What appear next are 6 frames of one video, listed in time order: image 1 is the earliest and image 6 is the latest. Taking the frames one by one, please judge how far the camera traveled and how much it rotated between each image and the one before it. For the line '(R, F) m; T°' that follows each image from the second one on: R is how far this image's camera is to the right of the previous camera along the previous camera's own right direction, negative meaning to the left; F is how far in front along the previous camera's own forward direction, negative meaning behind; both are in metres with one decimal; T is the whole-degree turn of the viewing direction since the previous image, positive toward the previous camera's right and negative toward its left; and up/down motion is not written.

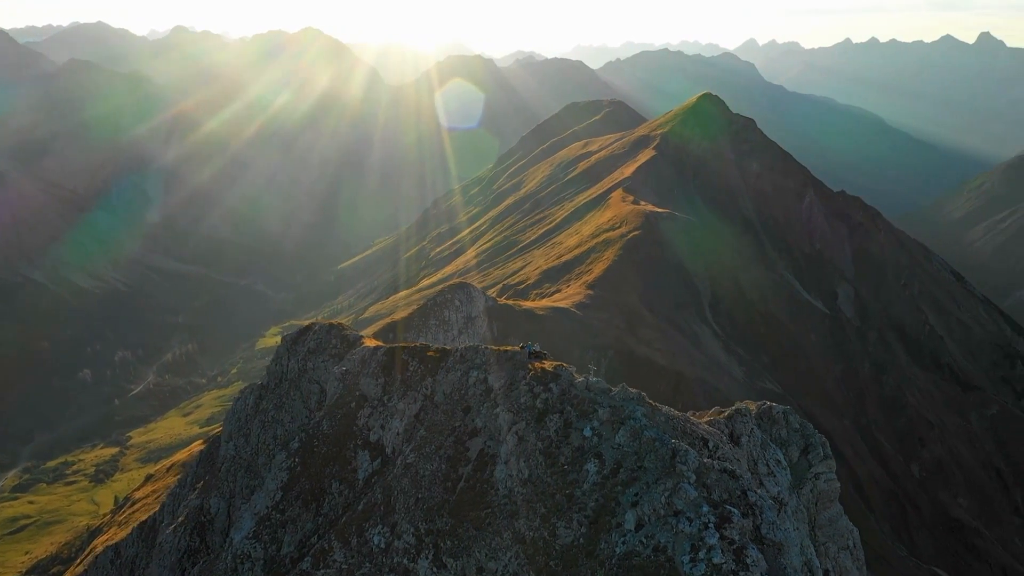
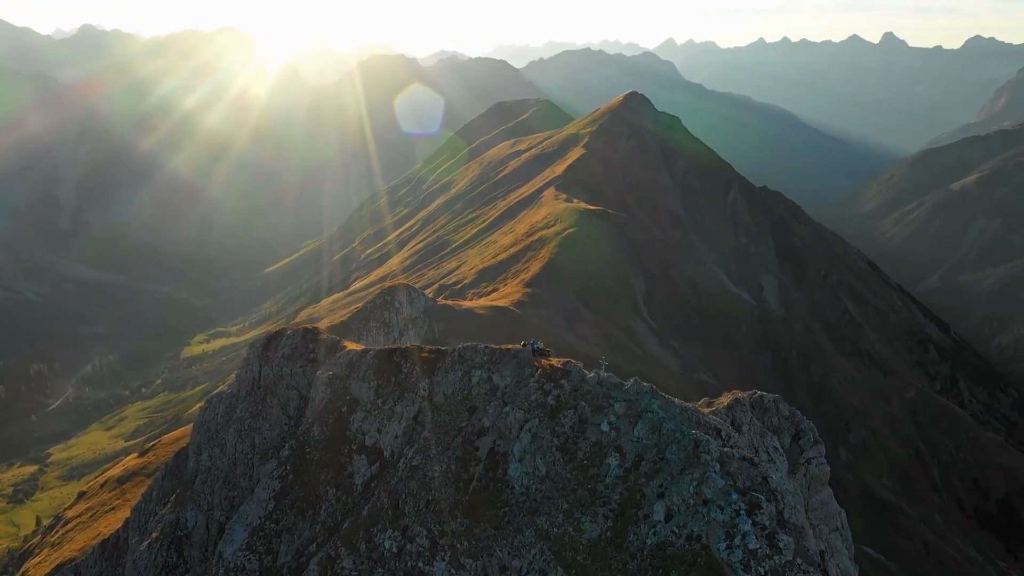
(-2.8, +0.1) m; +4°
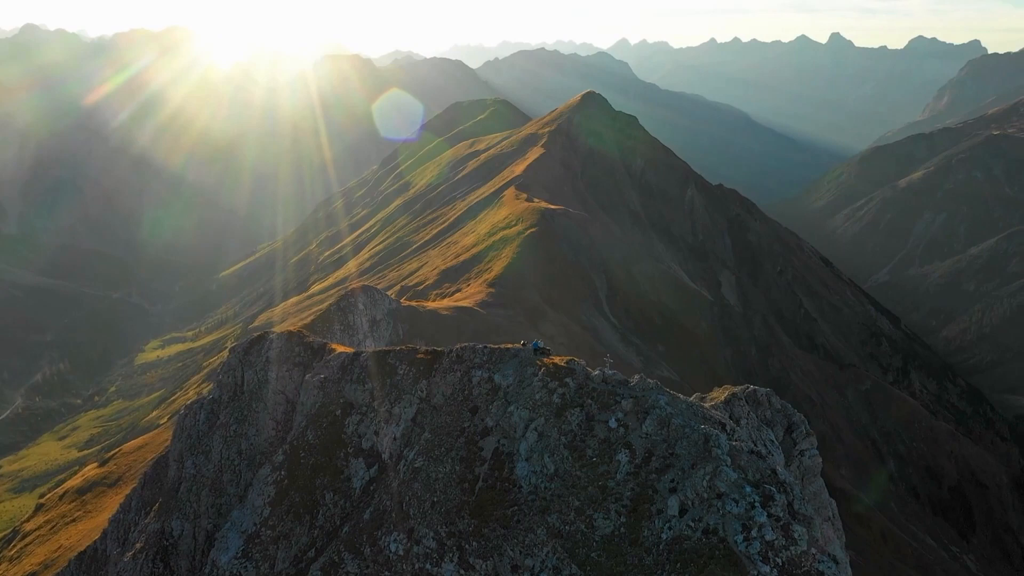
(-1.5, 0.0) m; +2°
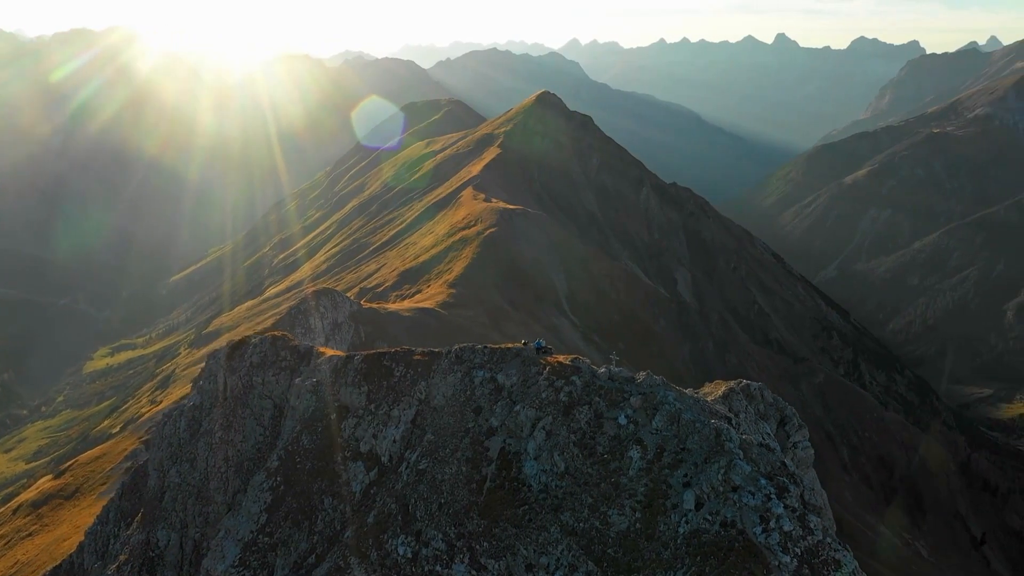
(-1.7, 0.0) m; +2°
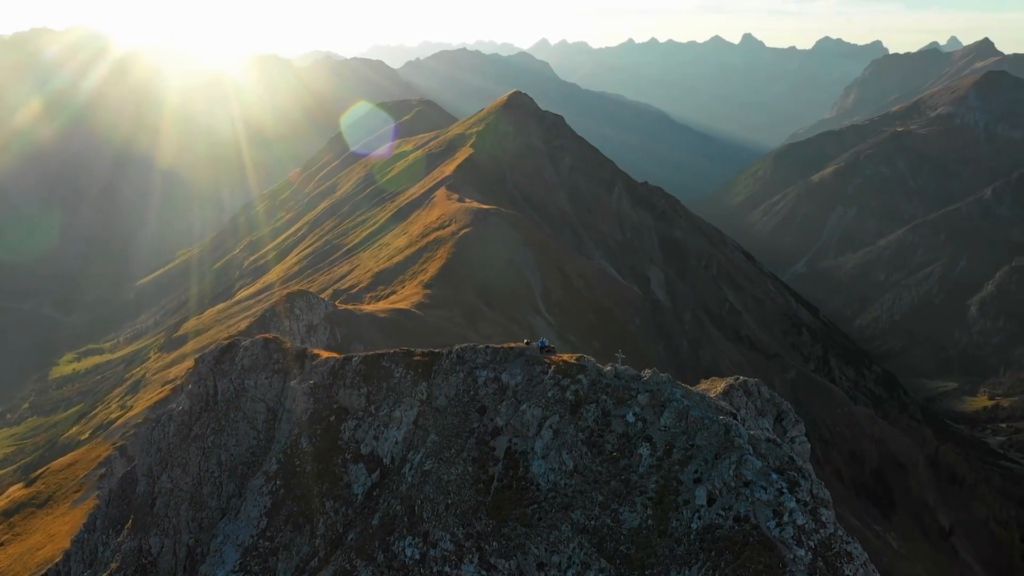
(-1.2, 0.0) m; +1°
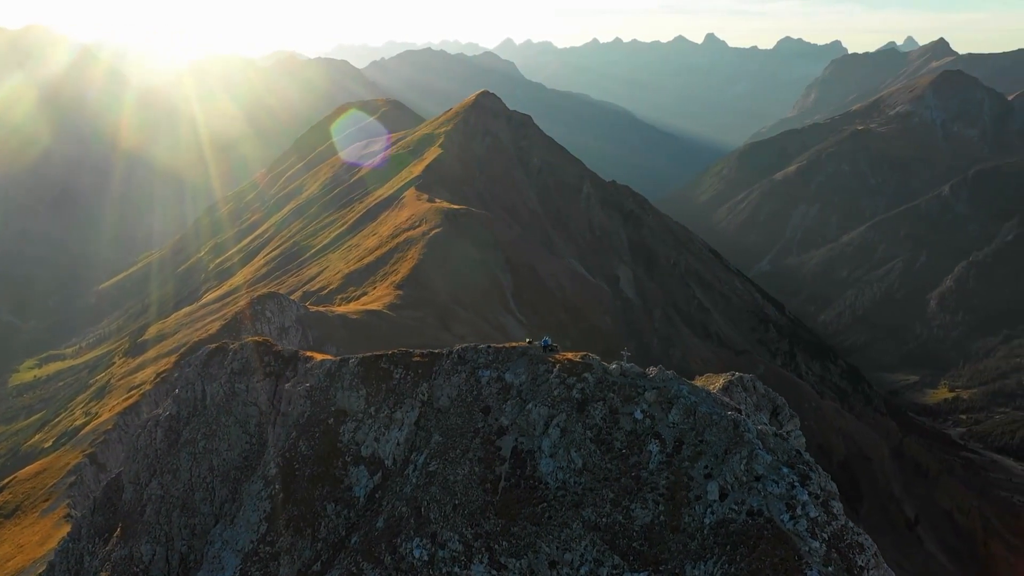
(-1.3, 0.0) m; +2°
